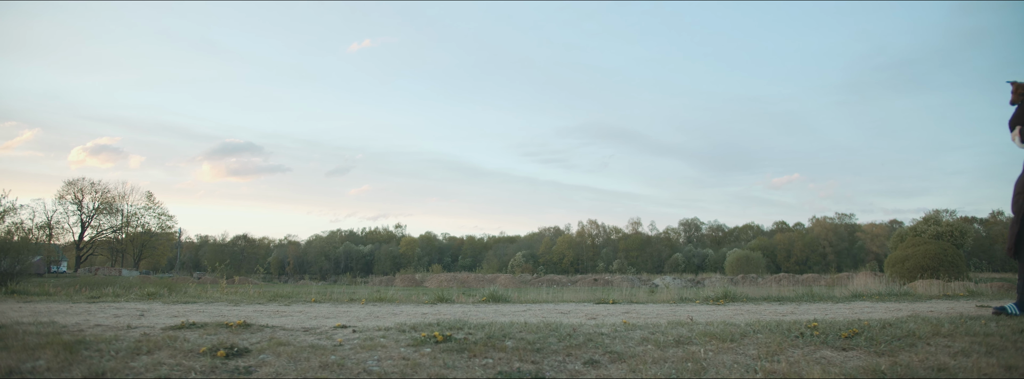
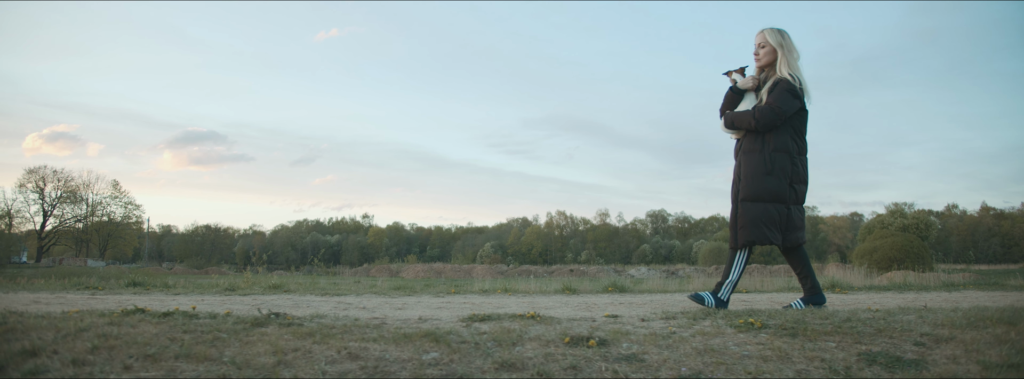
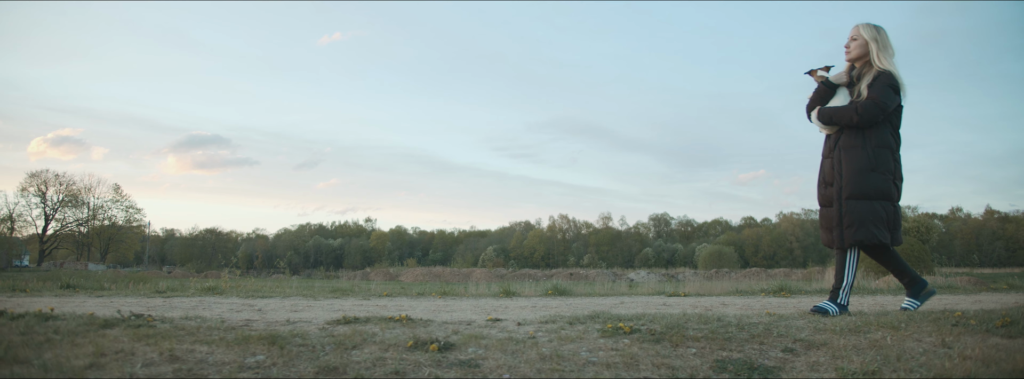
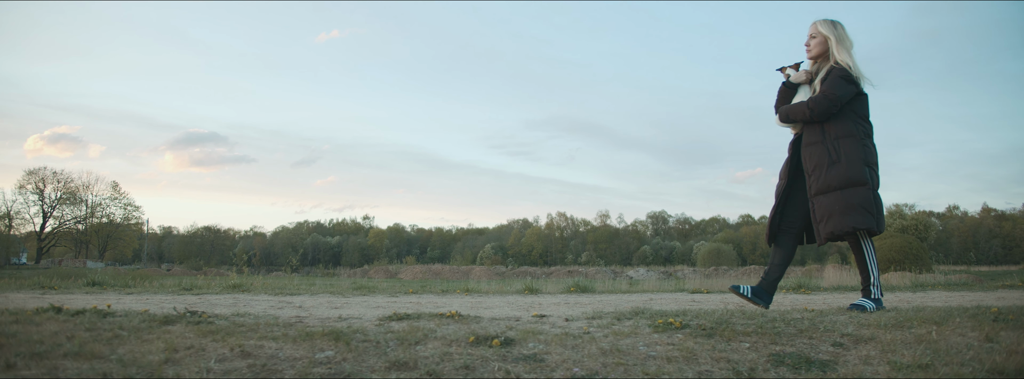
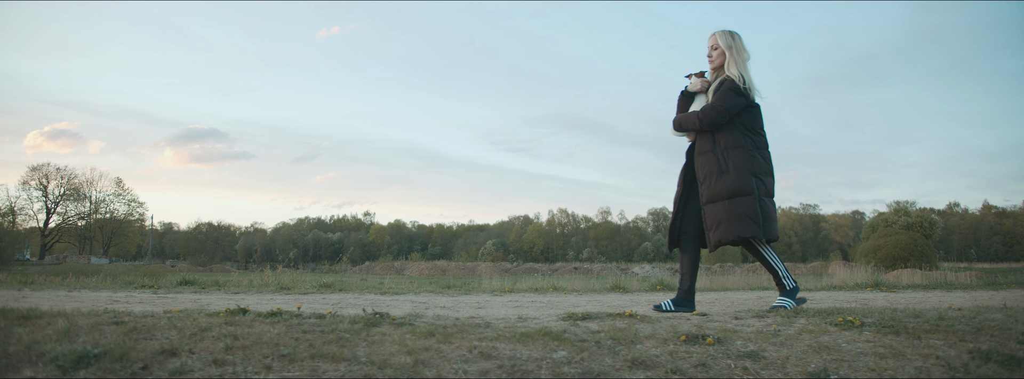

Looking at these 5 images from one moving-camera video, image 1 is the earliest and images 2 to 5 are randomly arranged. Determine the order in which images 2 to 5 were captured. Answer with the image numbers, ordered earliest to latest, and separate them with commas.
3, 4, 2, 5
